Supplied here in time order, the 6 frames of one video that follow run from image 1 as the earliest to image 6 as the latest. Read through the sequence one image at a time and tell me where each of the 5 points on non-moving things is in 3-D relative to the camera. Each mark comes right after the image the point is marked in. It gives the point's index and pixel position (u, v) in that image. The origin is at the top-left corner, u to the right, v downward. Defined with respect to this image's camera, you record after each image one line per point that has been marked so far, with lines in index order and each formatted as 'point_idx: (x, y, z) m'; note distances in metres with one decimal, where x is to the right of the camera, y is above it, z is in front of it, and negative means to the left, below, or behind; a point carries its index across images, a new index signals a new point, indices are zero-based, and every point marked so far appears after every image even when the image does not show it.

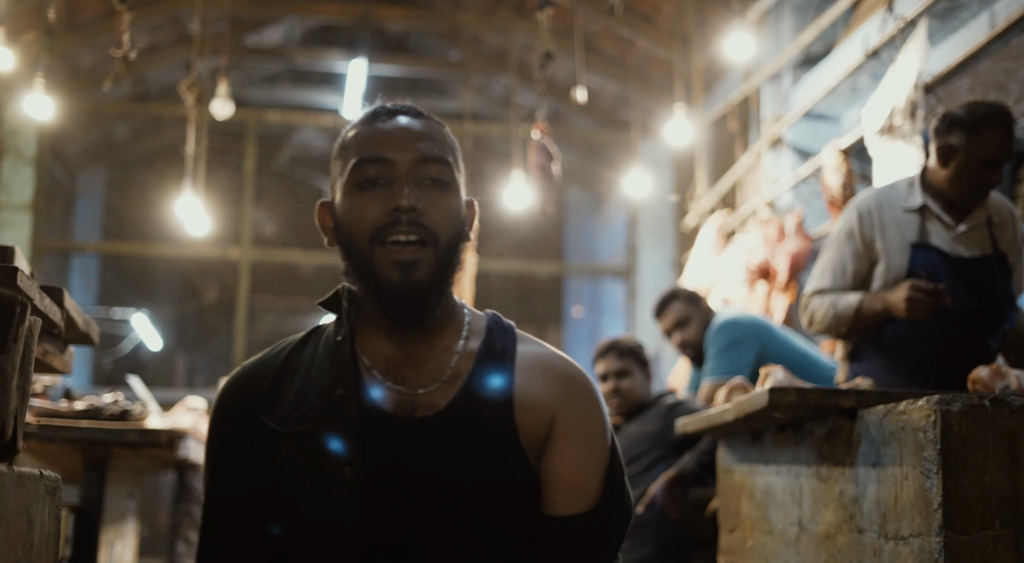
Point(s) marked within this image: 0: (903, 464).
0: (+1.1, -0.5, +3.1) m
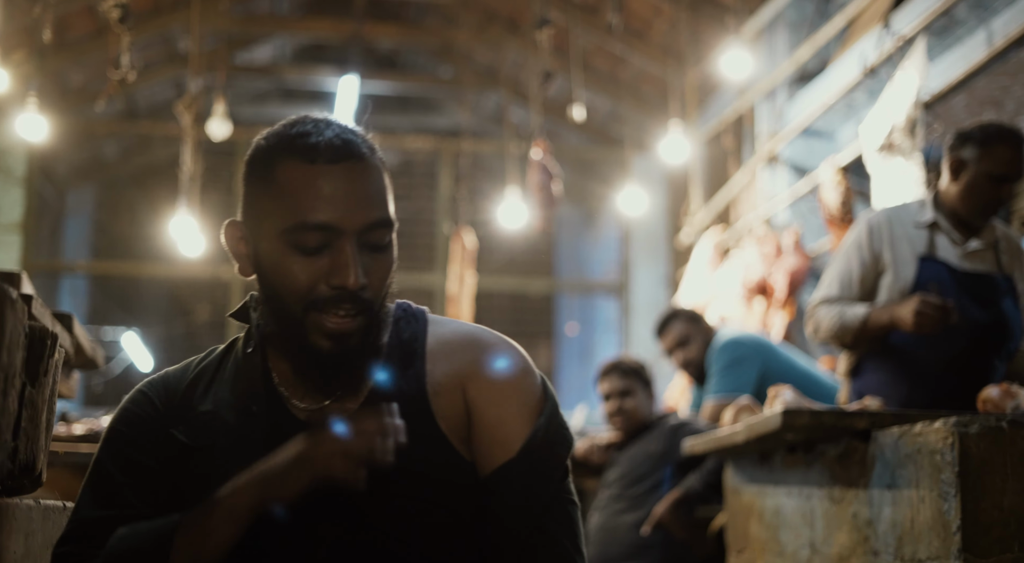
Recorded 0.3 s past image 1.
0: (+1.1, -0.6, +3.1) m
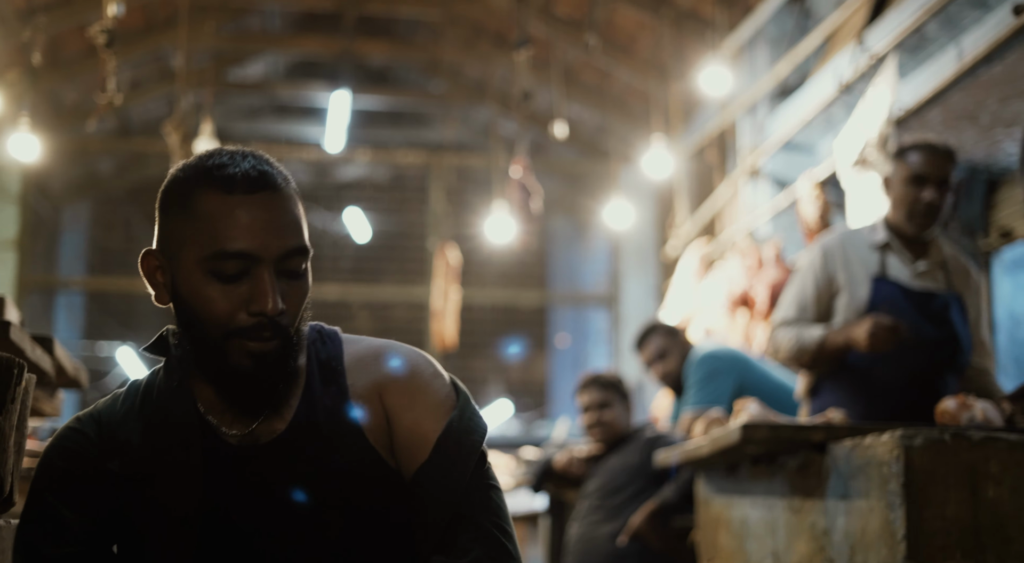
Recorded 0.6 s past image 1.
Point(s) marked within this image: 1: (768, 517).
0: (+1.0, -0.6, +3.2) m
1: (+0.9, -0.8, +3.9) m
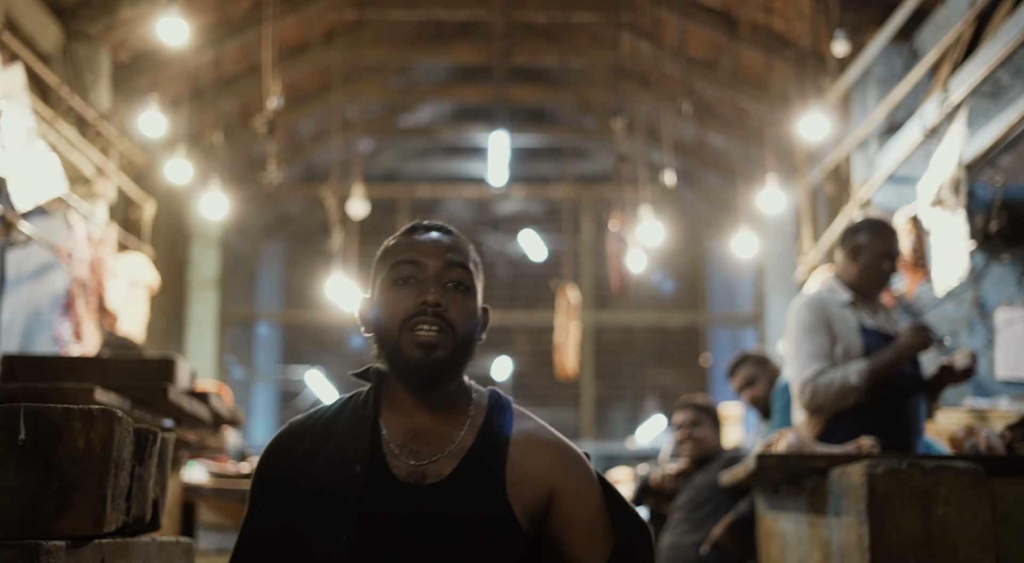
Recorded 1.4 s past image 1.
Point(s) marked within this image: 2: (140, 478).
0: (+1.2, -0.8, +3.9) m
1: (+1.2, -1.0, +4.6) m
2: (-1.0, -0.5, +2.9) m
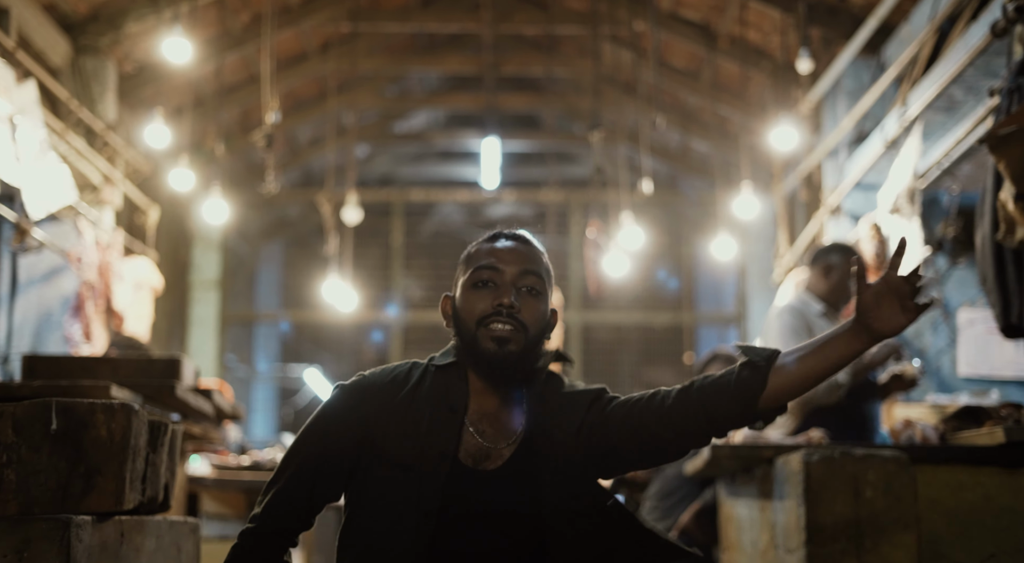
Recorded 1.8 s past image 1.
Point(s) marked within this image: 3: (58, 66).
0: (+1.1, -0.8, +4.3) m
1: (+1.1, -1.1, +5.0) m
2: (-1.1, -0.5, +3.3) m
3: (-3.5, +1.7, +8.5) m
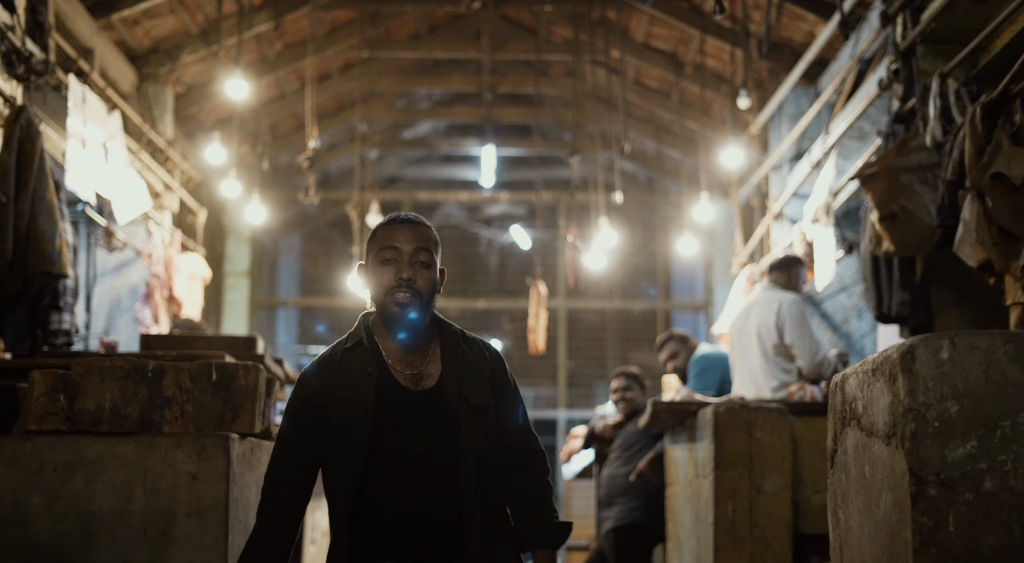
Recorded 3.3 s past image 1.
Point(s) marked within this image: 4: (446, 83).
0: (+1.0, -0.9, +6.0) m
1: (+1.0, -1.1, +6.7) m
2: (-1.1, -0.6, +5.0) m
3: (-3.5, +1.7, +10.1) m
4: (-0.8, +2.3, +12.6) m
